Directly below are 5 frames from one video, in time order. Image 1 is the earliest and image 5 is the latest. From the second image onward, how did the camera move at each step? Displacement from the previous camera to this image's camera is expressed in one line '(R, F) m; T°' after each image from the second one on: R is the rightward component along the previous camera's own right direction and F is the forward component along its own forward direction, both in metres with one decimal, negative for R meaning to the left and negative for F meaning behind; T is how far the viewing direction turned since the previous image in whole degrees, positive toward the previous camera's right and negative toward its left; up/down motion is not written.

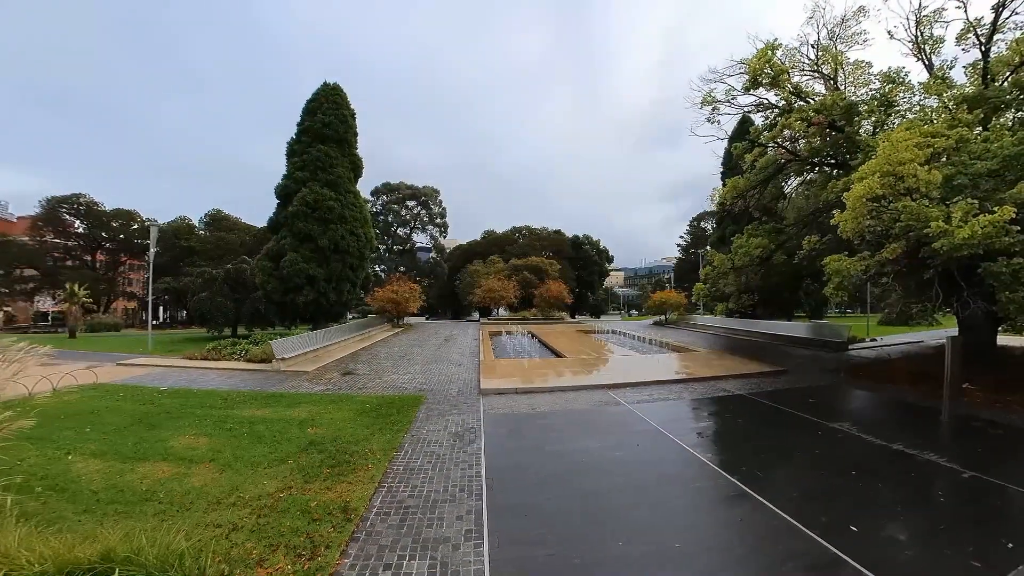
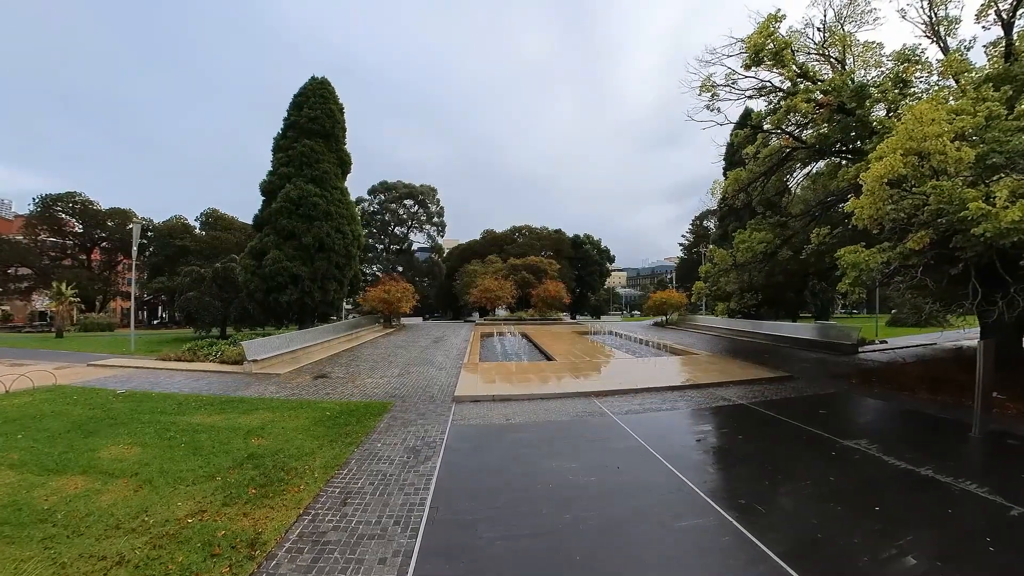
(+0.4, +0.7) m; 0°
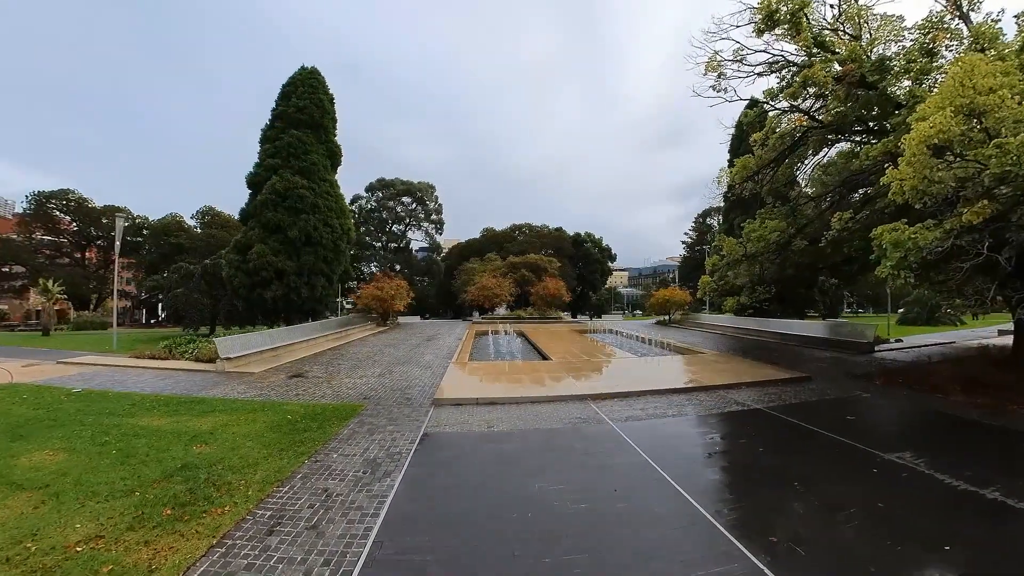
(+0.2, +0.8) m; 0°
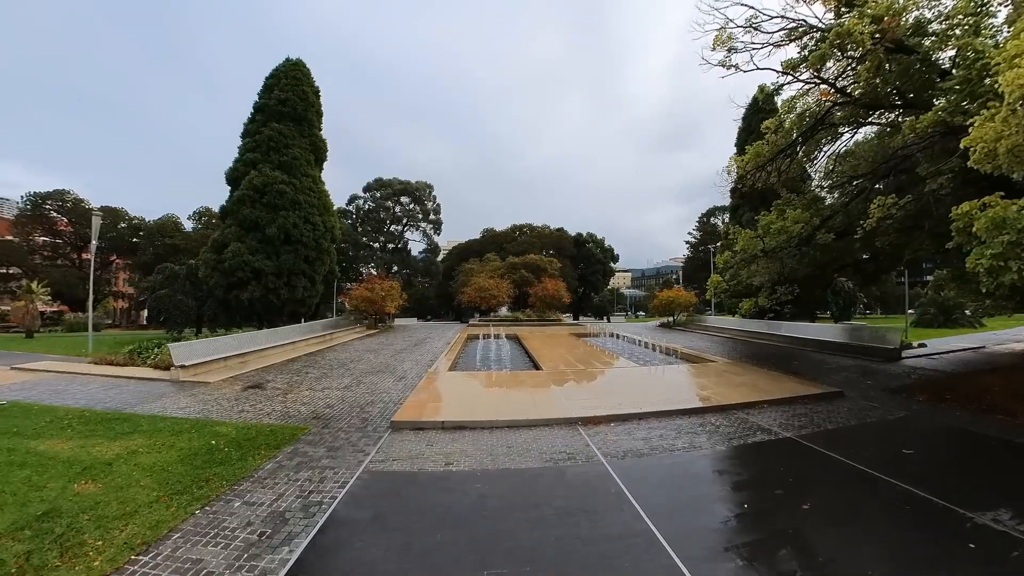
(+0.4, +1.1) m; -1°
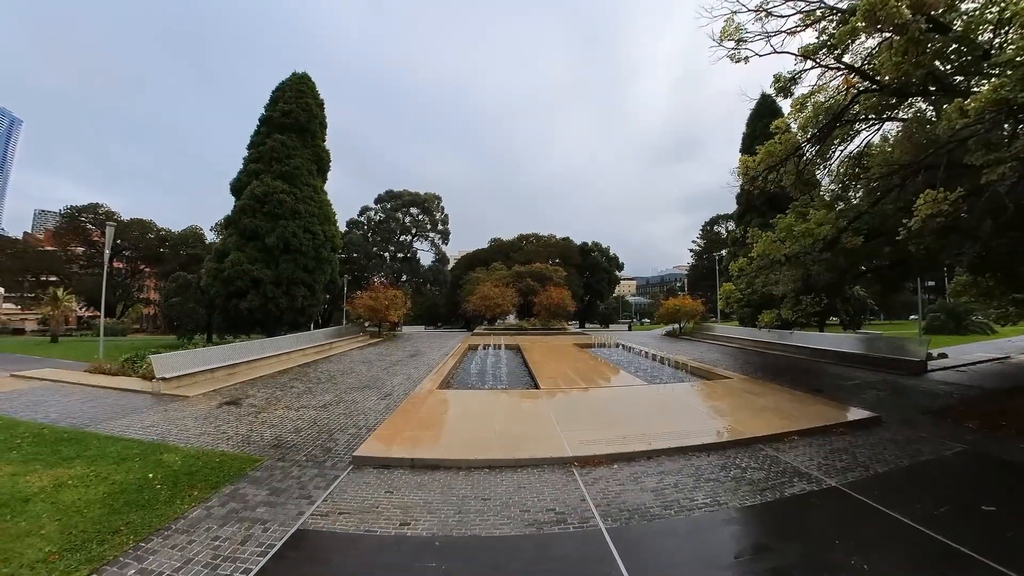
(+0.3, +0.8) m; -3°
